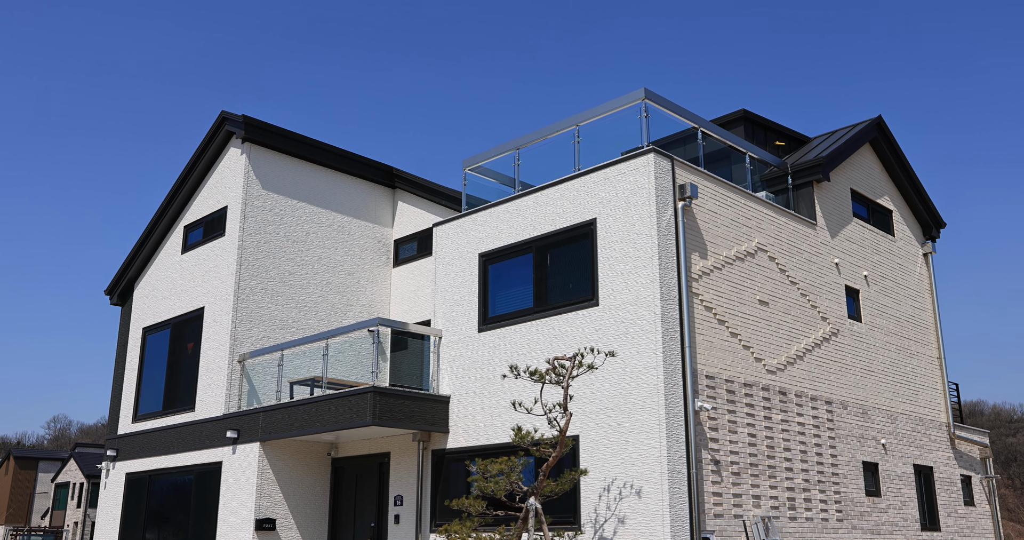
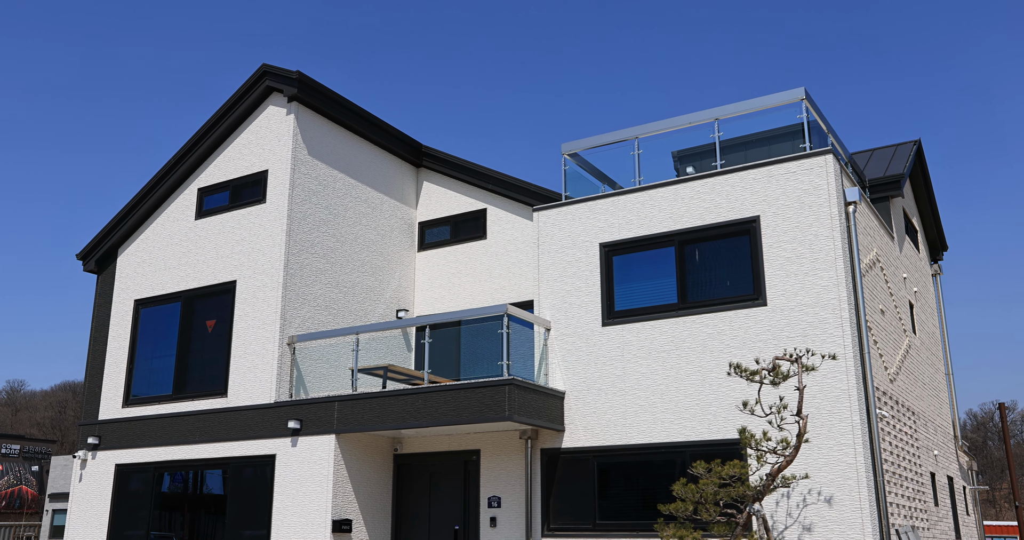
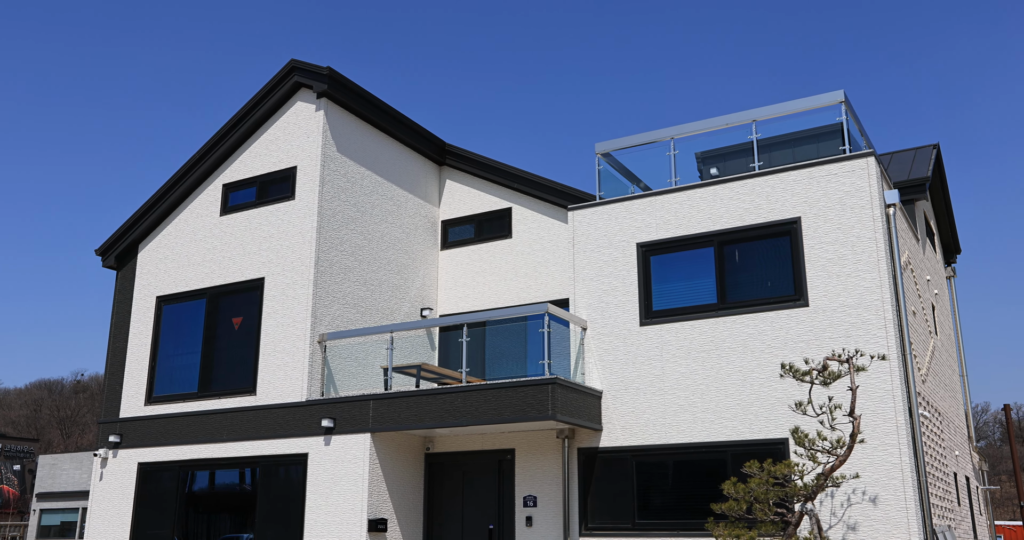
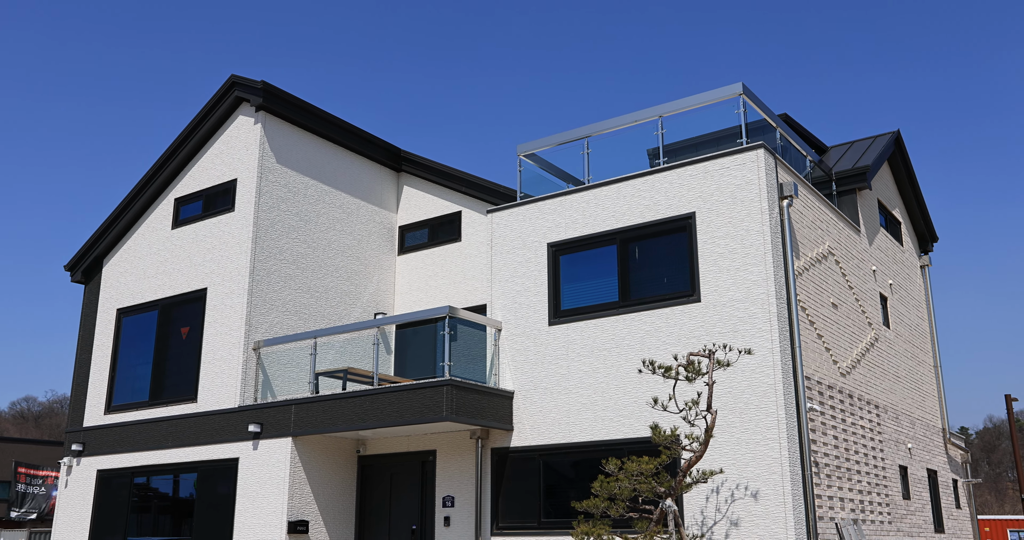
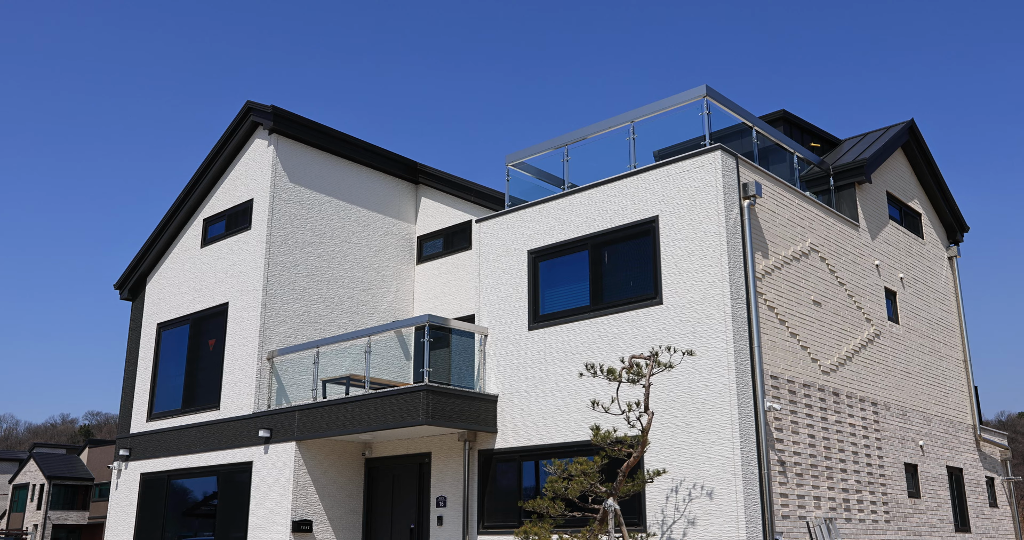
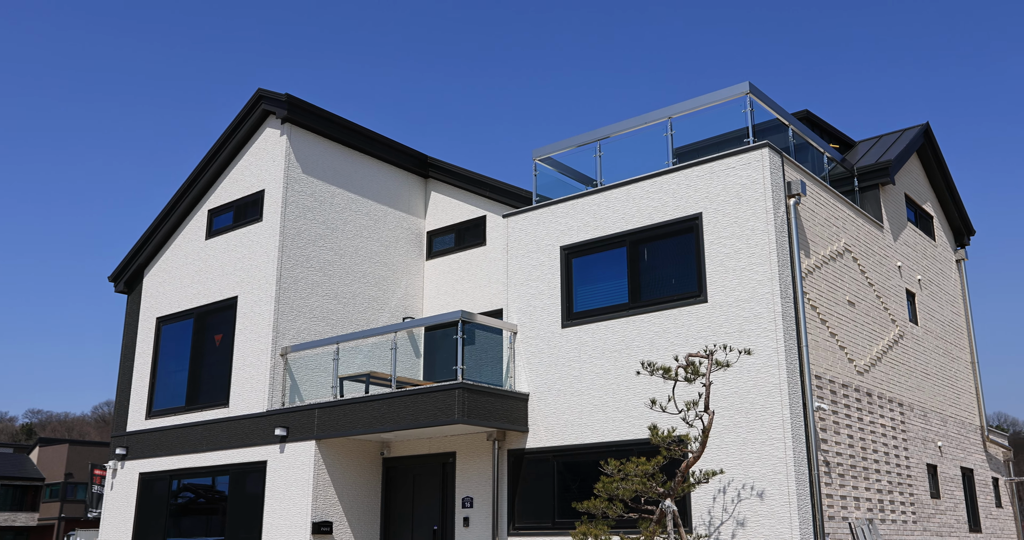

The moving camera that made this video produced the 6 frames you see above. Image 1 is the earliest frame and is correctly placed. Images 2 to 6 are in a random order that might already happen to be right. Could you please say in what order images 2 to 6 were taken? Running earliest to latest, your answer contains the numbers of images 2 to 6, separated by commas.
5, 6, 4, 2, 3
